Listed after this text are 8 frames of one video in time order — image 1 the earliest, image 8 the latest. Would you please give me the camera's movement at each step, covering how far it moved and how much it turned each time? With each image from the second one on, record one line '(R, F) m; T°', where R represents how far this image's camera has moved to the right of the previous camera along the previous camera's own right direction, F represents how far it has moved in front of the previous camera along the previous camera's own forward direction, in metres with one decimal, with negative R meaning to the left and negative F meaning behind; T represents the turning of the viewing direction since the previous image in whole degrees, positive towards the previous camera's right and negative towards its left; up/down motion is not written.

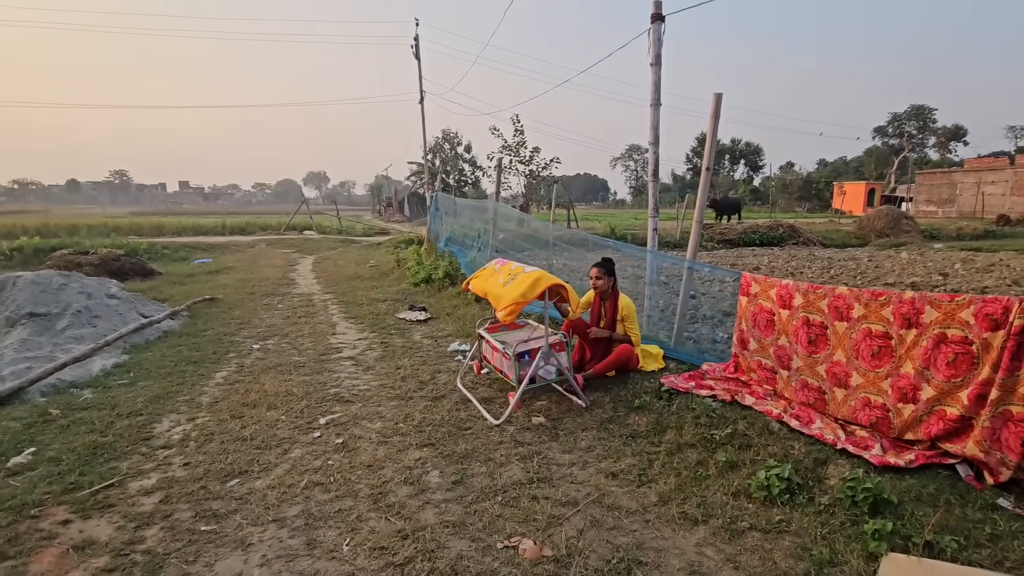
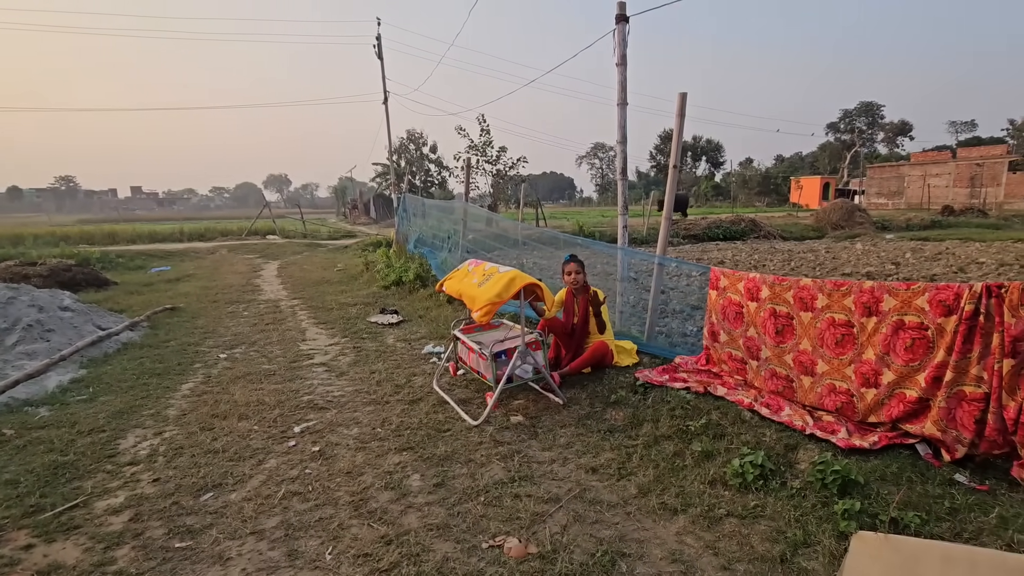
(0.0, 0.0) m; +3°
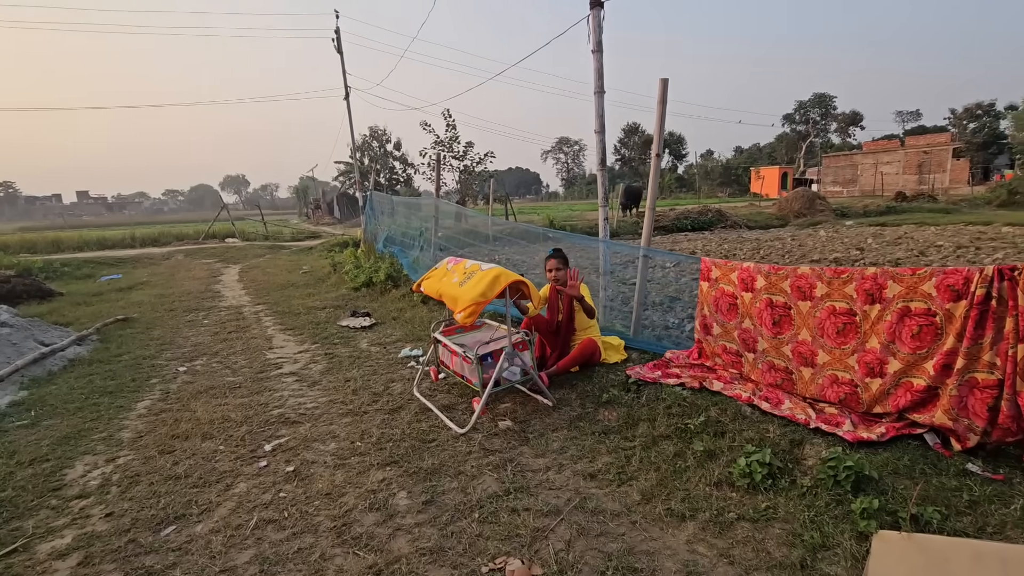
(-0.1, +0.2) m; +3°
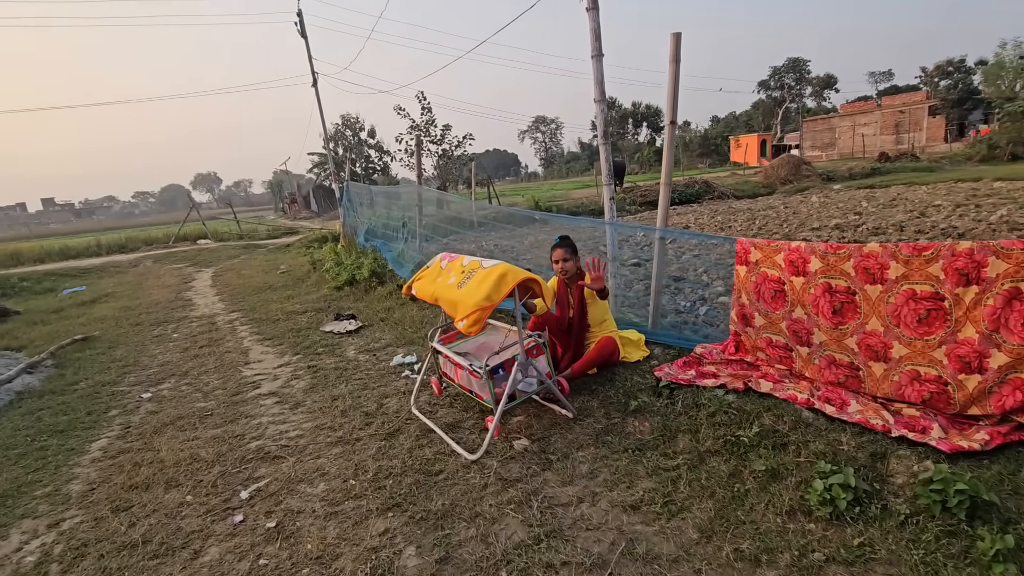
(-0.1, +0.5) m; +2°
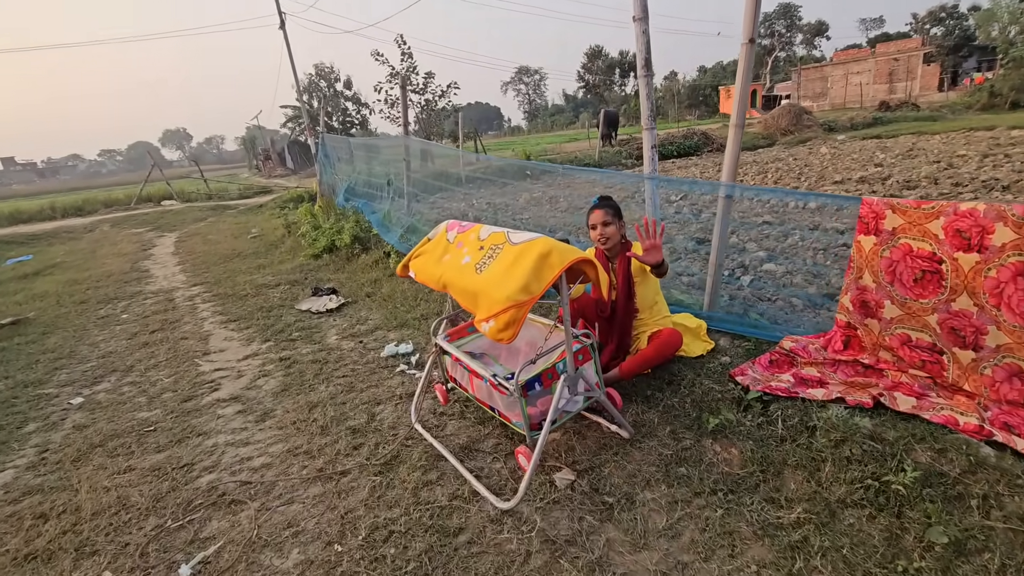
(-0.2, +0.8) m; +2°
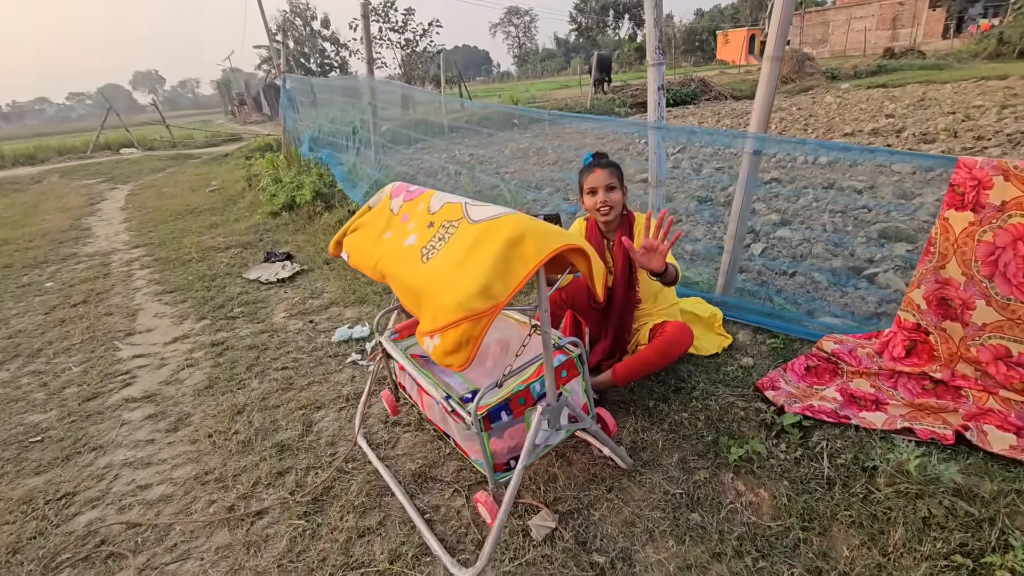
(+0.1, +0.6) m; +1°
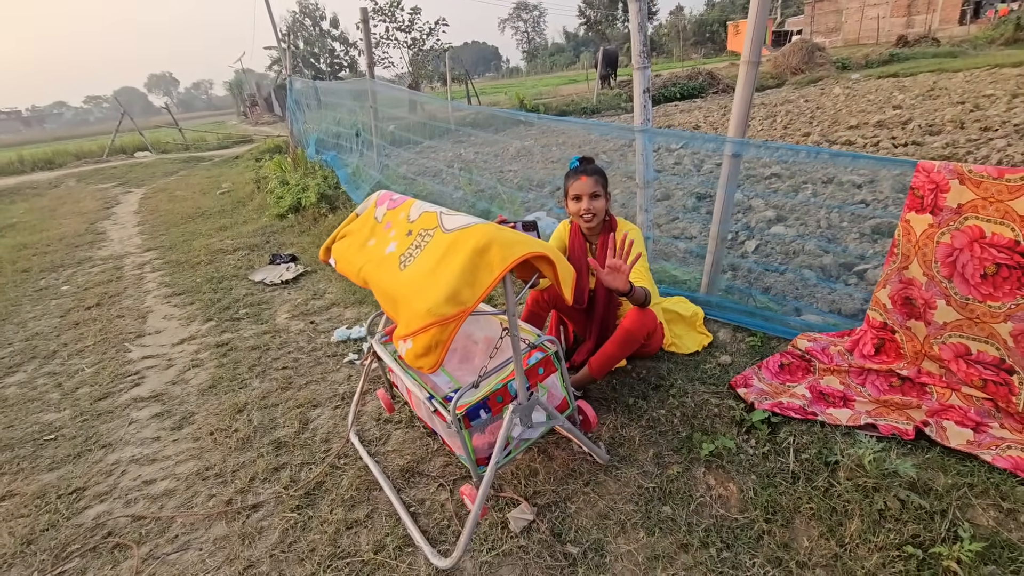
(+0.1, -0.1) m; -1°
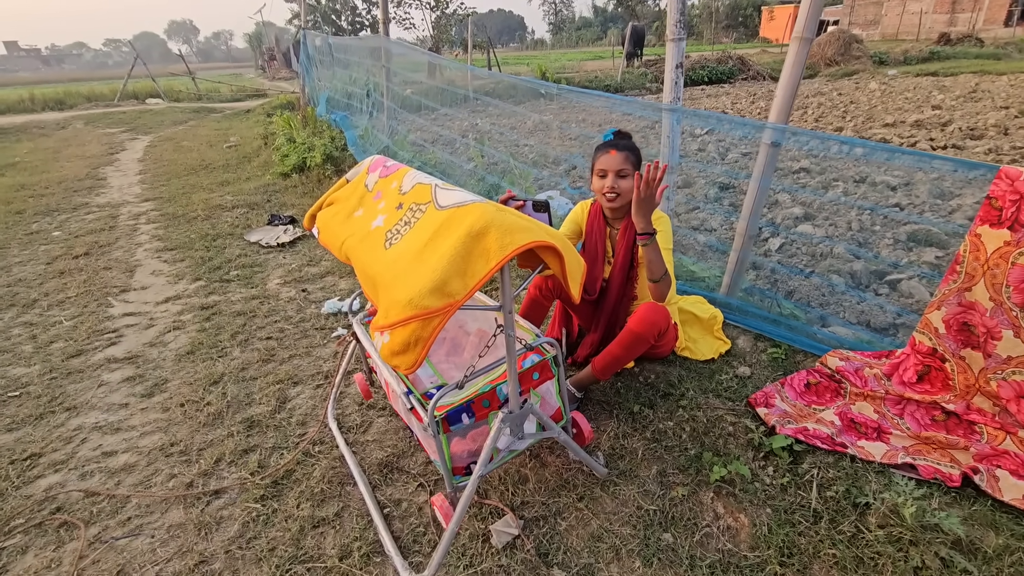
(0.0, +0.2) m; -1°
